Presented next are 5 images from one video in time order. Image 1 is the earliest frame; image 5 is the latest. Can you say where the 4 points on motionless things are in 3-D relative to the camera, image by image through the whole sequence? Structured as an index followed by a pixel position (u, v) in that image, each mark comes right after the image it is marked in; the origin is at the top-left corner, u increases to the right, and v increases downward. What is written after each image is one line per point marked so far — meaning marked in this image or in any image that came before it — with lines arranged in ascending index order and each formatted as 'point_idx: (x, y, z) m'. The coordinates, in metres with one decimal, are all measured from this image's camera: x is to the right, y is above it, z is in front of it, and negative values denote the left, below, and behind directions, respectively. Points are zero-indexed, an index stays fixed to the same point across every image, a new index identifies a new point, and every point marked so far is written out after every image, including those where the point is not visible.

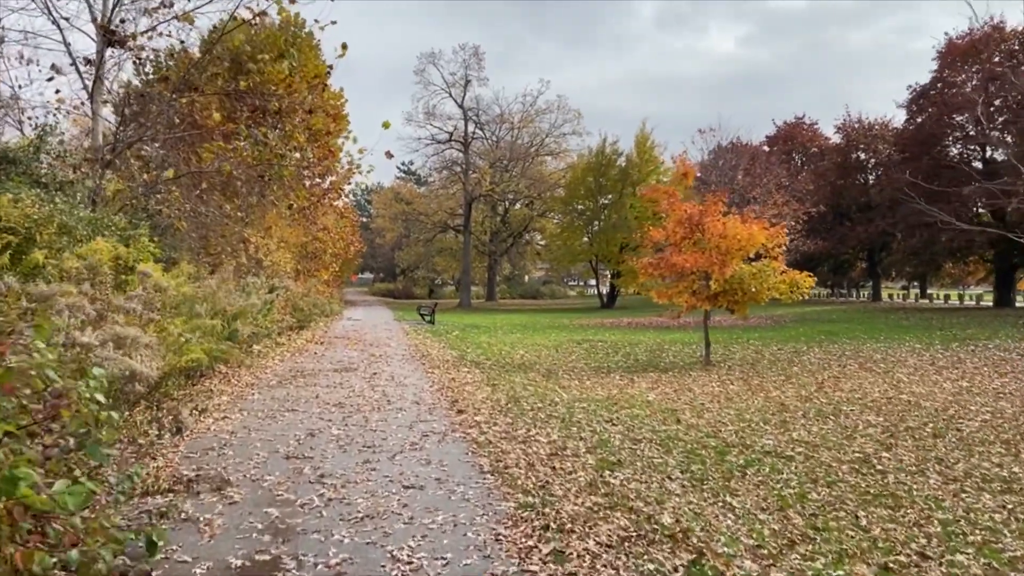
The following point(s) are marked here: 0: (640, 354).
0: (+2.9, -1.5, +18.5) m
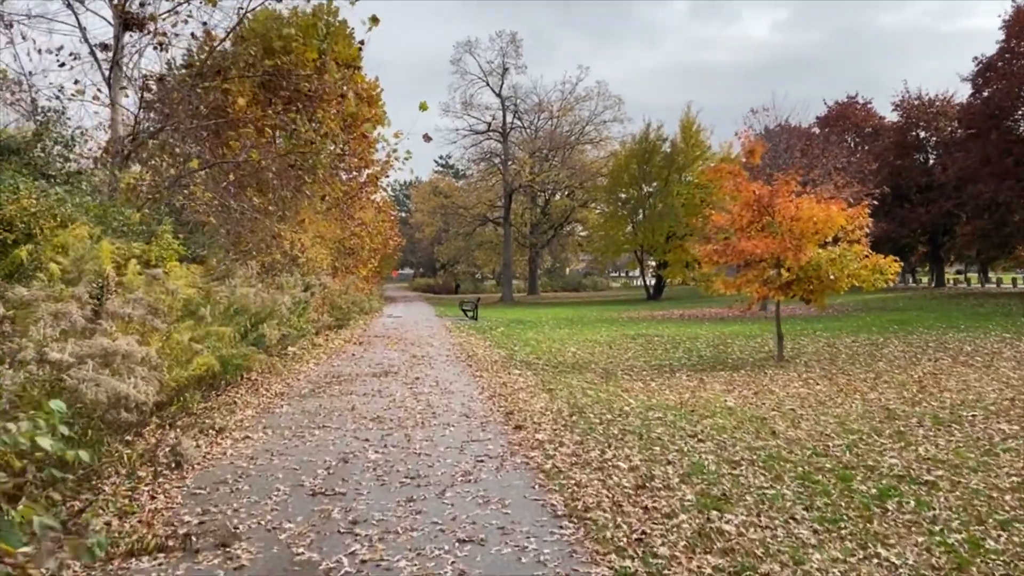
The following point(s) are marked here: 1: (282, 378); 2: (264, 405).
0: (+4.0, -1.3, +17.0) m
1: (-3.1, -1.2, +11.3) m
2: (-2.7, -1.3, +9.1) m
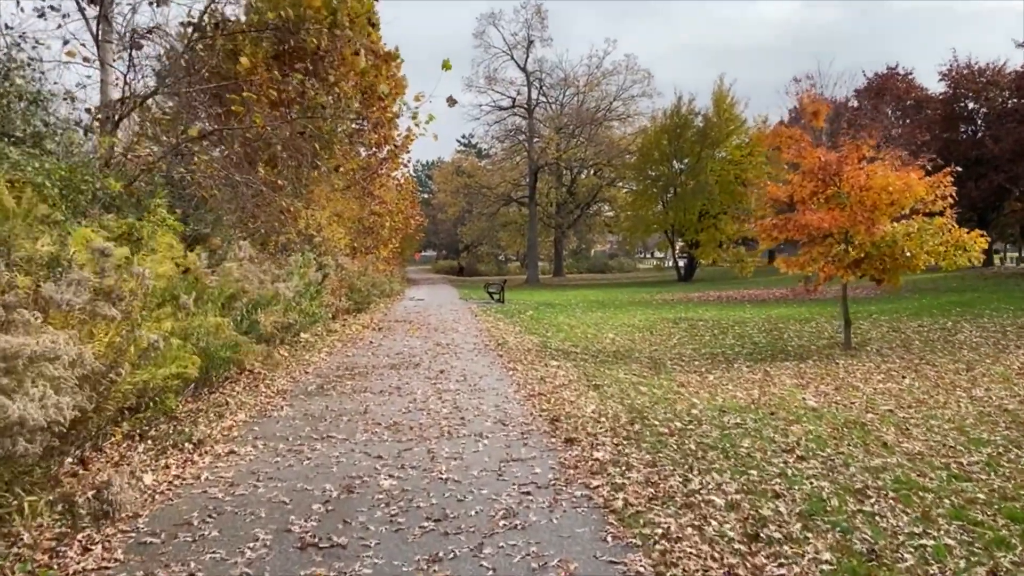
0: (+4.6, -0.9, +15.4) m
1: (-2.7, -1.0, +9.9) m
2: (-2.3, -1.1, +7.7) m
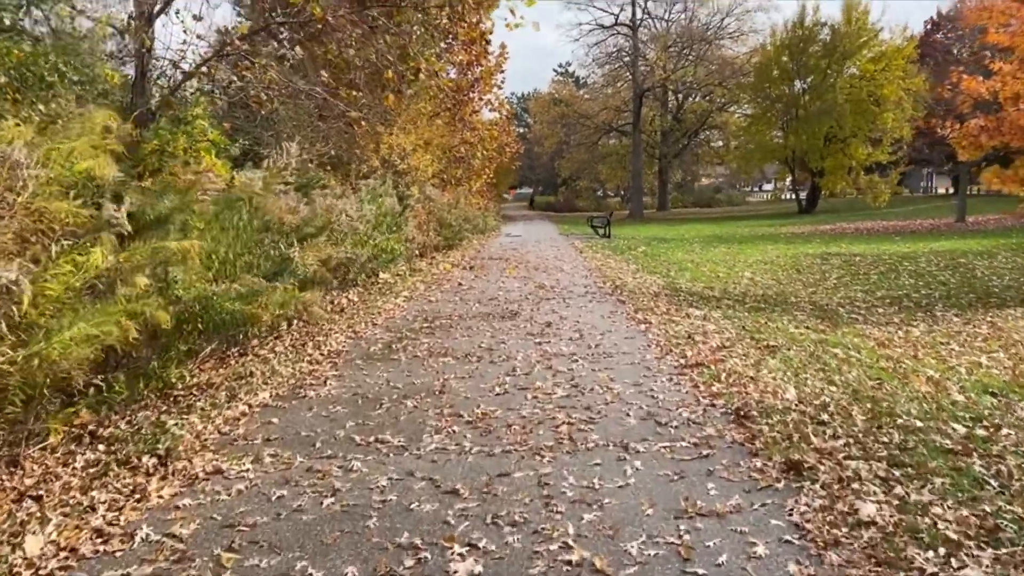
0: (+6.4, +0.2, +12.3) m
1: (-1.5, -0.3, +7.6) m
2: (-1.4, -0.6, +5.4) m
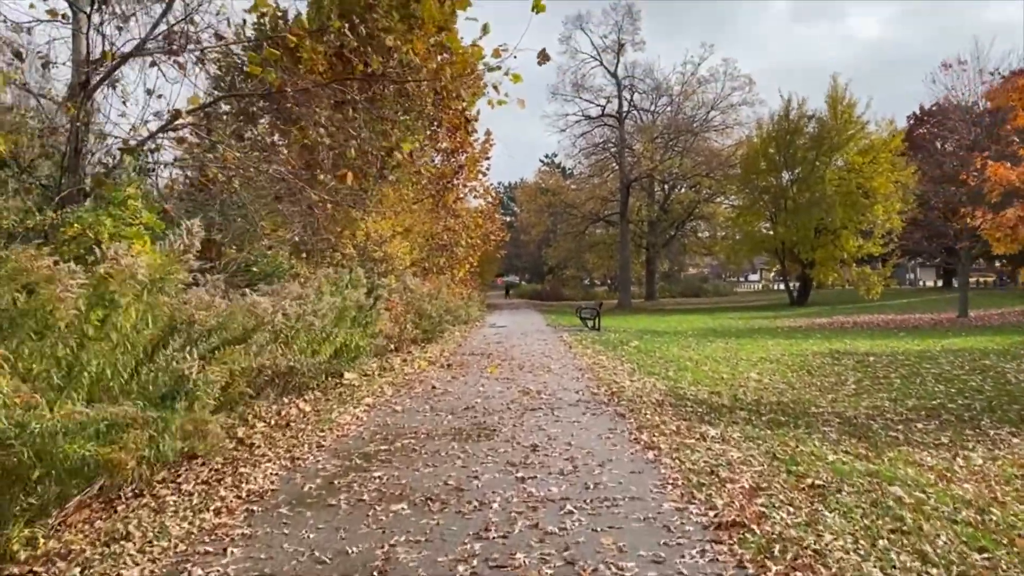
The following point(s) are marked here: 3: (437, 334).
0: (+6.1, -1.2, +11.0) m
1: (-1.7, -1.2, +6.2) m
2: (-1.5, -1.2, +4.0) m
3: (-1.7, -1.0, +18.6) m
